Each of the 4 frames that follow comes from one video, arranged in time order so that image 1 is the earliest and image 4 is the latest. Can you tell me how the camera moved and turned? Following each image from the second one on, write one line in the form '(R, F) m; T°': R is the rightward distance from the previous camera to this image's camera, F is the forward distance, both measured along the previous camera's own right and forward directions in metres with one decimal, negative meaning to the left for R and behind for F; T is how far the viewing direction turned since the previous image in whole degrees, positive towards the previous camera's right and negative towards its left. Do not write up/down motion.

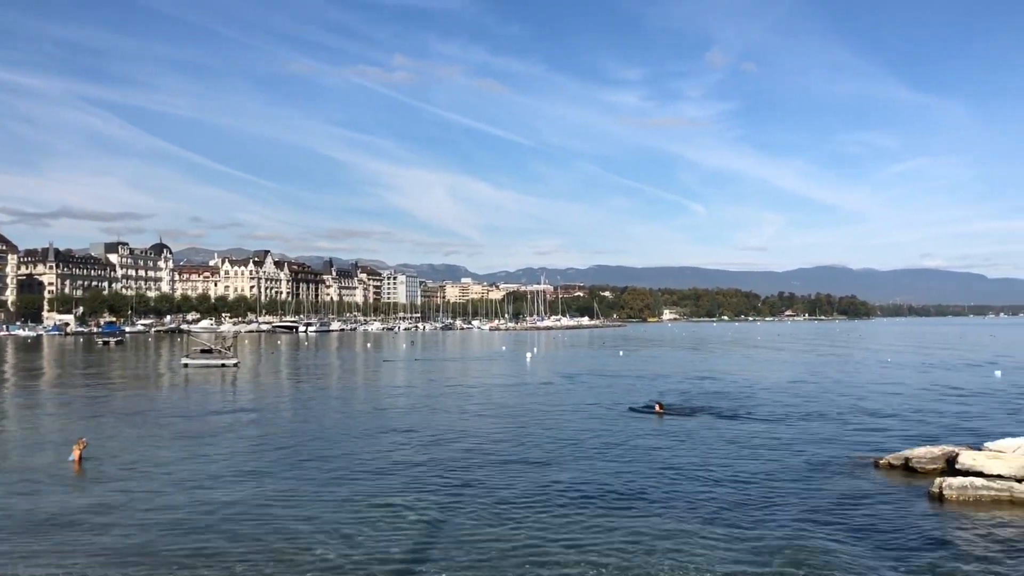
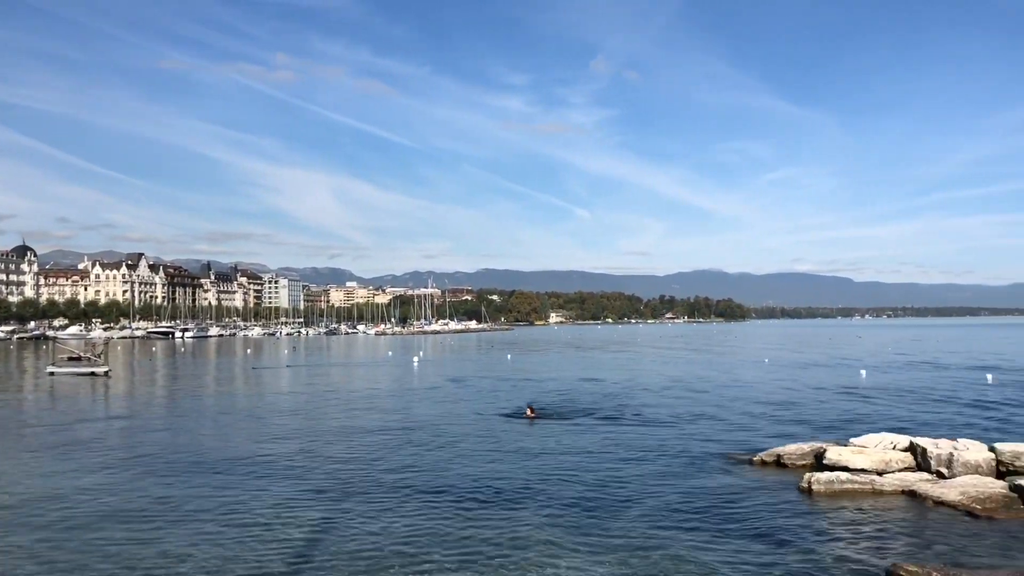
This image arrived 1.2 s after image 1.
(+0.1, +0.1) m; +7°
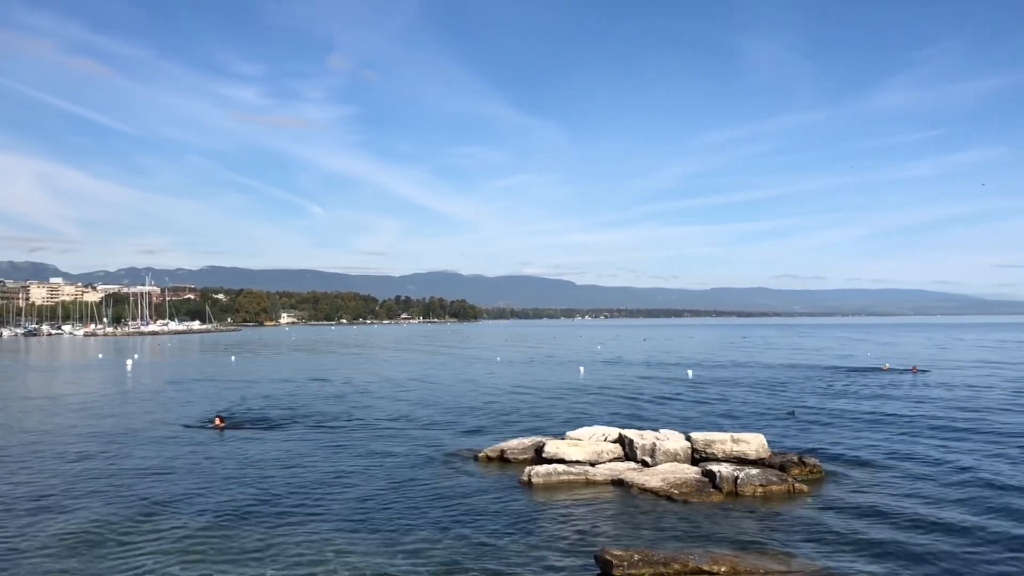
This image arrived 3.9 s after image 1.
(+0.2, +0.2) m; +16°
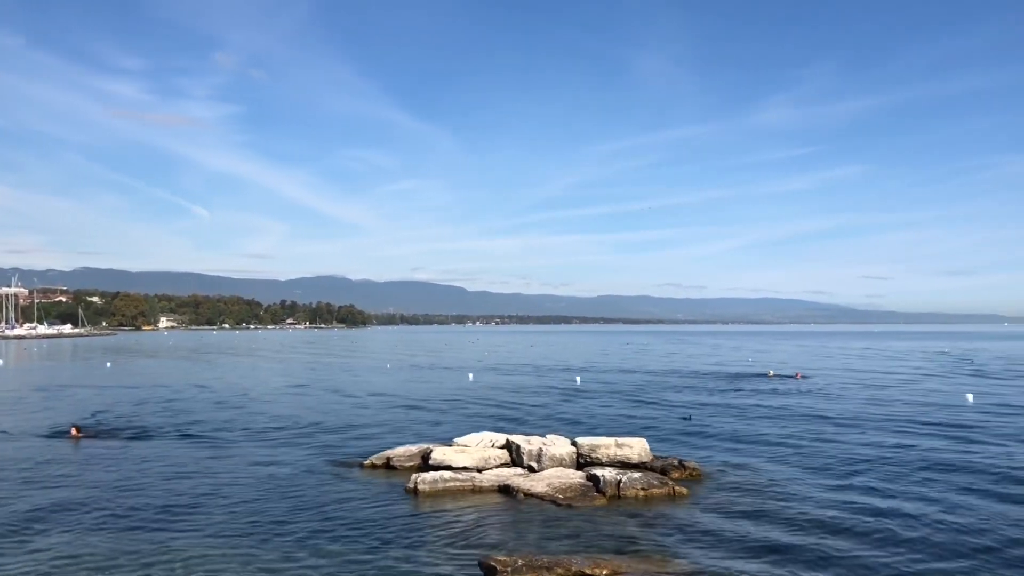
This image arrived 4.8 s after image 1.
(+0.1, 0.0) m; +7°
